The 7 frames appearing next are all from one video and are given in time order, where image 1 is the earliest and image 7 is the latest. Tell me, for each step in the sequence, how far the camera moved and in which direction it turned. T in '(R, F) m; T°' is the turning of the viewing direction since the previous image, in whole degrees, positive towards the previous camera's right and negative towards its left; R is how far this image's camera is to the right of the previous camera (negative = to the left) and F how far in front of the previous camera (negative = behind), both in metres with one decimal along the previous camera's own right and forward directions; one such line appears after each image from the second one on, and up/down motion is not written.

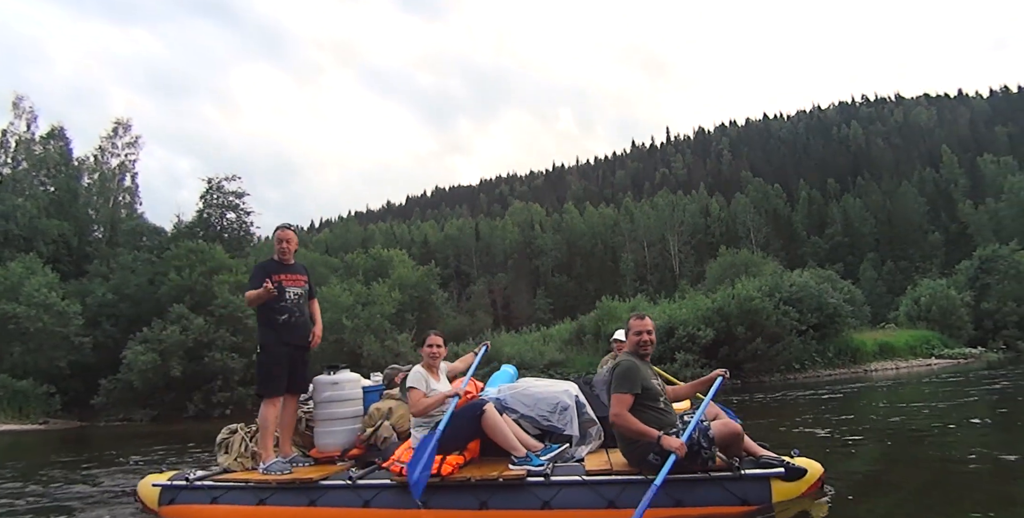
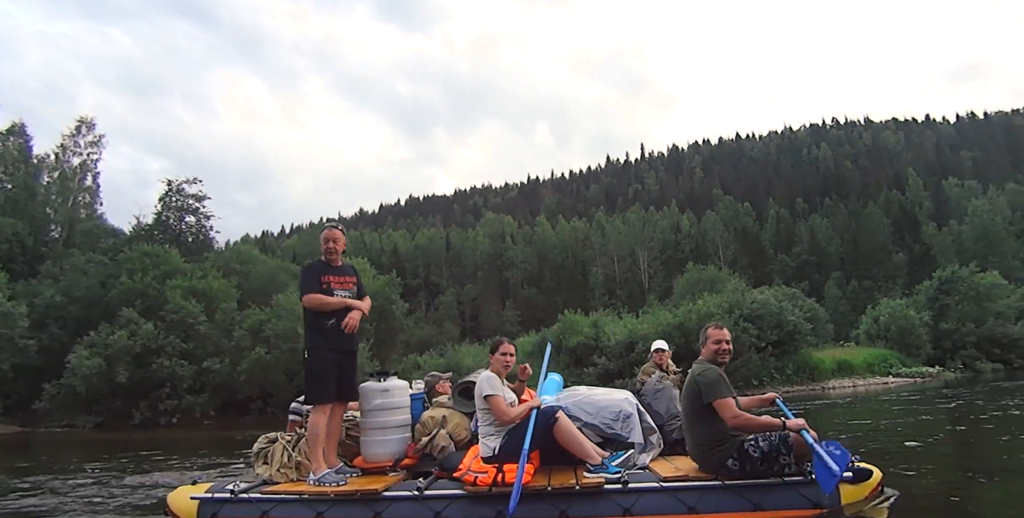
(-0.3, 0.0) m; +2°
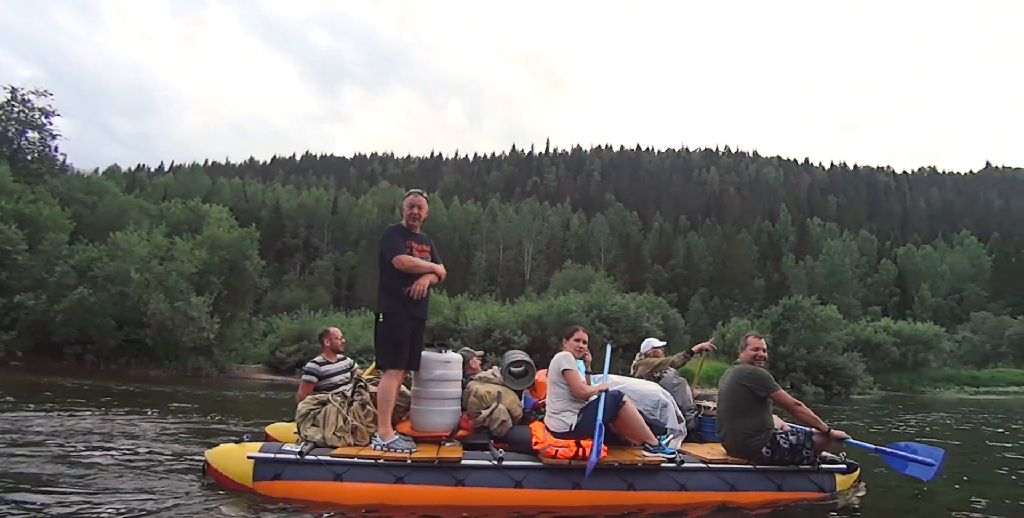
(-0.8, -0.3) m; +10°
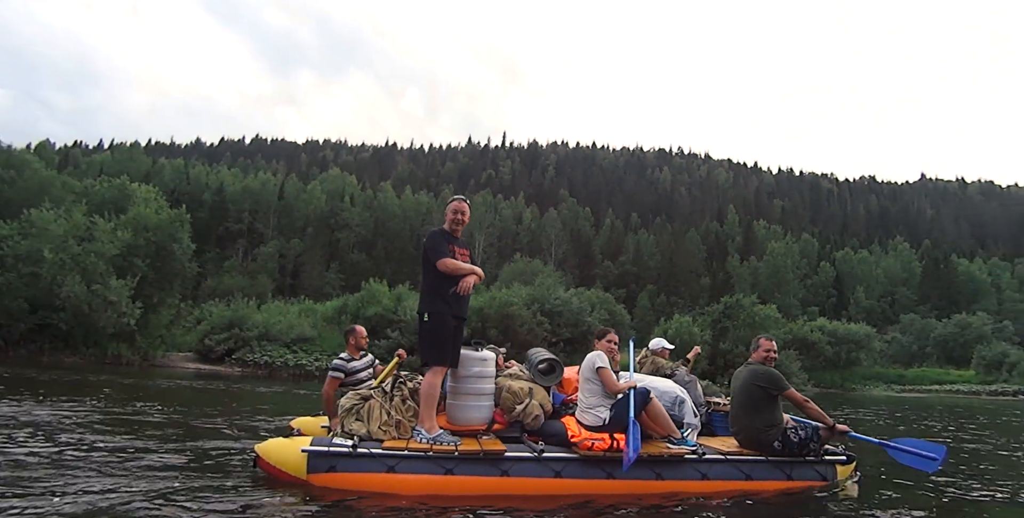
(-0.4, -0.2) m; +4°
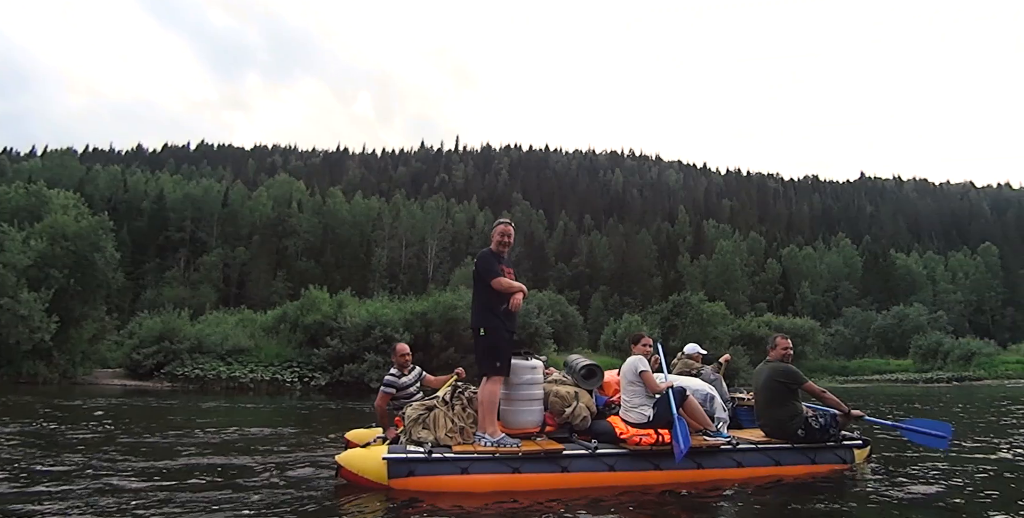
(-0.5, -0.3) m; +4°
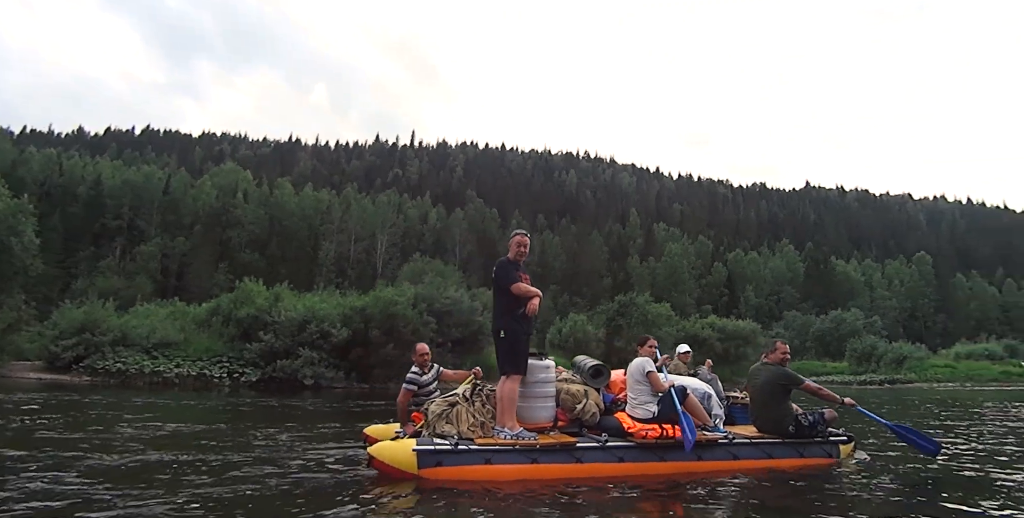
(-0.4, -0.2) m; +4°
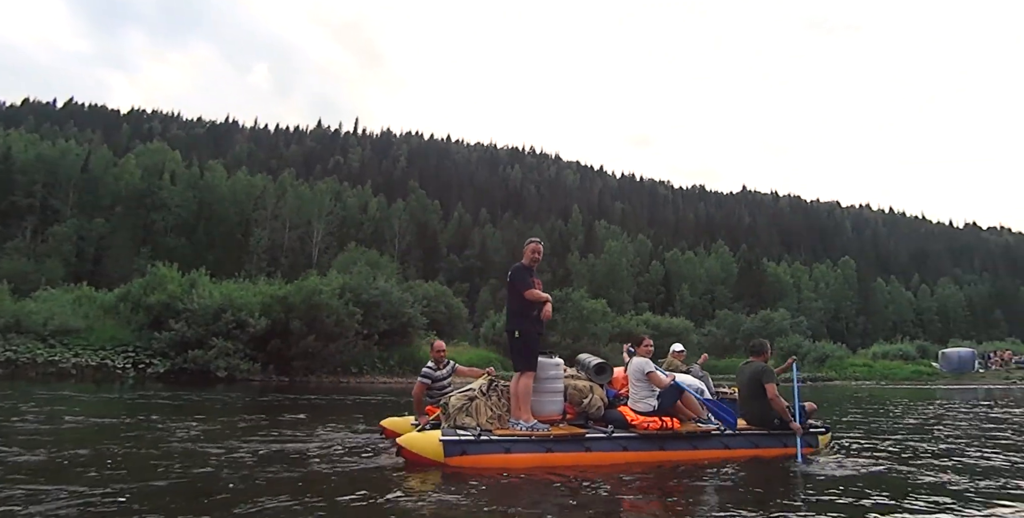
(-0.4, -0.2) m; +5°
